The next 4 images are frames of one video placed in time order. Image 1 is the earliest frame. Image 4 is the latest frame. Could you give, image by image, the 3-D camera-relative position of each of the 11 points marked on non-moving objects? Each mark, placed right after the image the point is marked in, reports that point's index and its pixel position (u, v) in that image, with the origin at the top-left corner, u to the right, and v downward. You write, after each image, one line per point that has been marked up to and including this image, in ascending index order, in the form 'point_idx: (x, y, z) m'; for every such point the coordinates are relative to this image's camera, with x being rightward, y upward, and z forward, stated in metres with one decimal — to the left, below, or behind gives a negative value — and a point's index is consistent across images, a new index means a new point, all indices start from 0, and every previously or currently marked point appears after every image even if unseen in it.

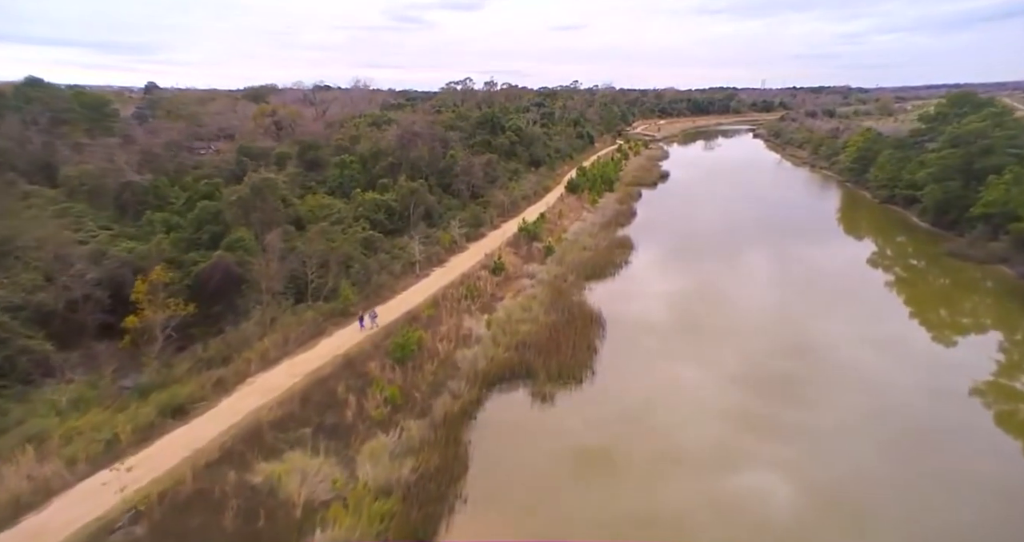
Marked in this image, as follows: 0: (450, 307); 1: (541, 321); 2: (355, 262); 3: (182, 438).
0: (-2.0, -1.2, +18.4) m
1: (+0.9, -1.6, +18.3) m
2: (-5.5, +0.3, +19.6) m
3: (-6.2, -3.1, +10.6) m
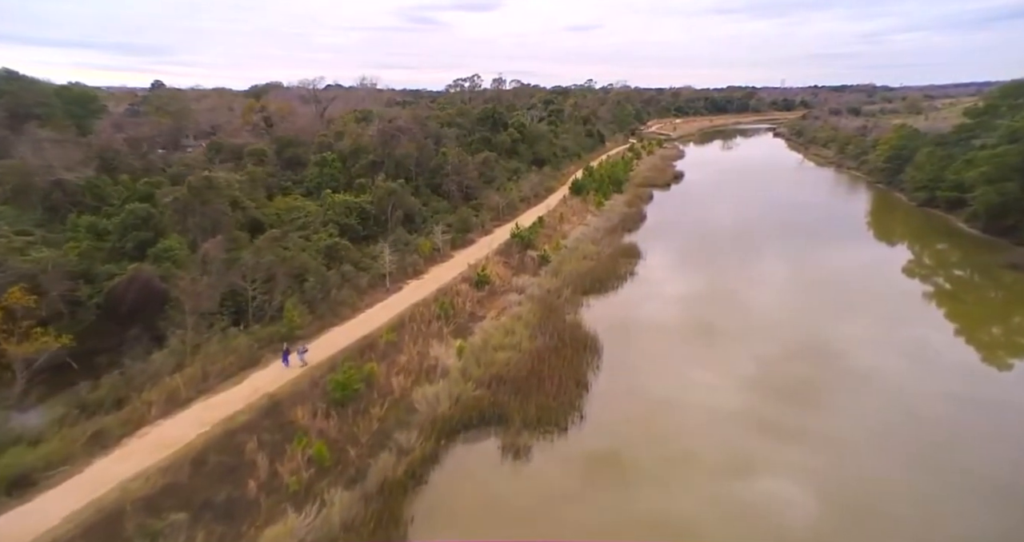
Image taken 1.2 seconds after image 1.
0: (-2.6, -1.6, +15.6) m
1: (+0.3, -2.1, +15.4) m
2: (-6.1, -0.1, +16.9) m
3: (-7.0, -3.5, +7.8) m
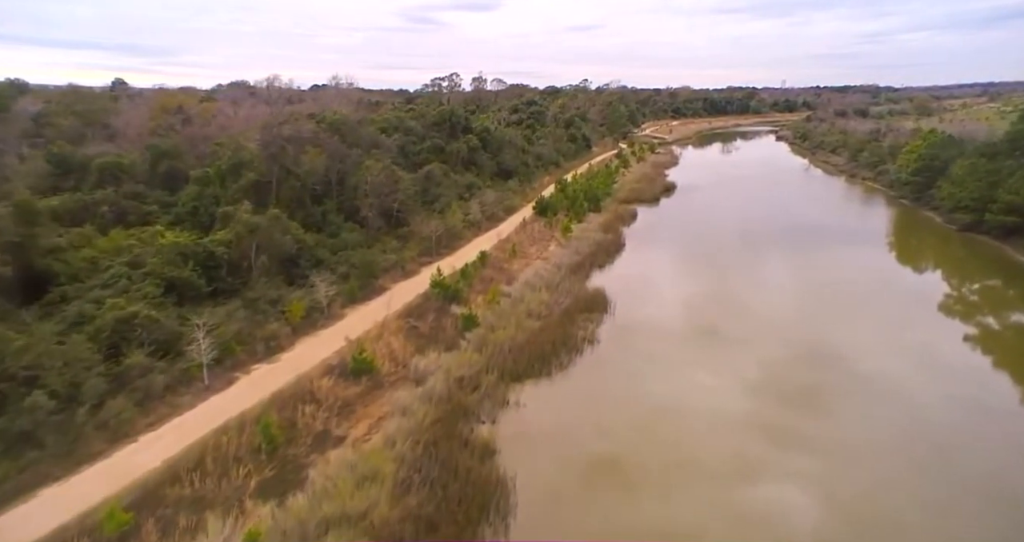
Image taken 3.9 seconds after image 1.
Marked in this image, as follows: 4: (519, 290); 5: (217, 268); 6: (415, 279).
0: (-5.2, -3.6, +9.1) m
1: (-2.2, -4.1, +9.0) m
2: (-8.6, -2.1, +10.5) m
3: (-9.5, -5.5, +1.4) m
4: (+0.3, -0.6, +19.5) m
5: (-8.2, +0.1, +15.7) m
6: (-3.2, -0.2, +19.9) m
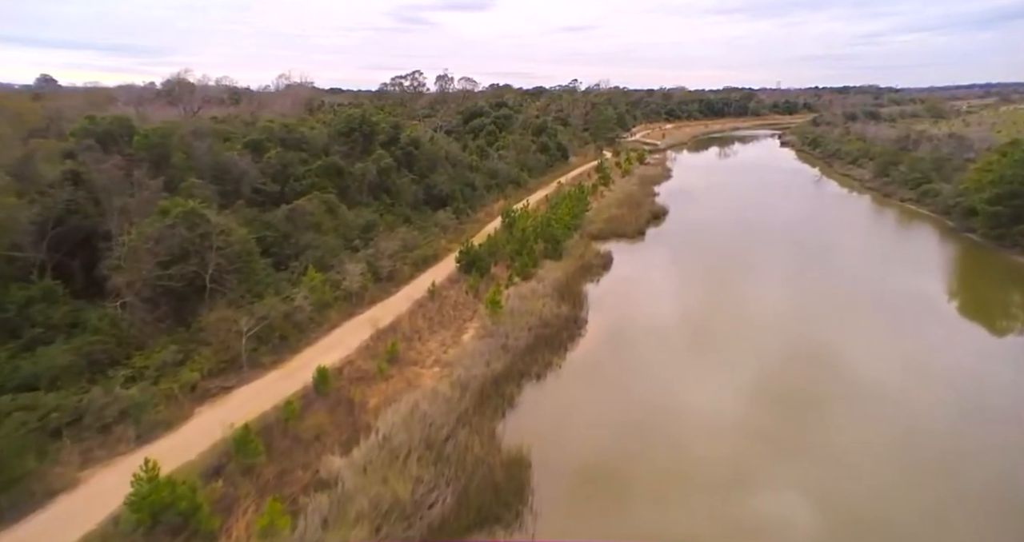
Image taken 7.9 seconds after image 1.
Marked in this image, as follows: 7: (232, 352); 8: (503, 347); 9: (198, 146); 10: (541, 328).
0: (-8.1, -6.5, -0.6) m
1: (-5.2, -7.0, -0.7) m
2: (-11.6, -5.0, +0.7) m
3: (-12.4, -8.4, -8.4) m
4: (-2.7, -3.6, +9.8) m
5: (-11.2, -2.9, +6.0) m
6: (-6.3, -3.1, +10.2) m
7: (-6.5, -1.8, +13.3) m
8: (-0.2, -2.1, +15.3) m
9: (-10.9, +4.5, +19.6) m
10: (+0.9, -1.9, +17.0) m
